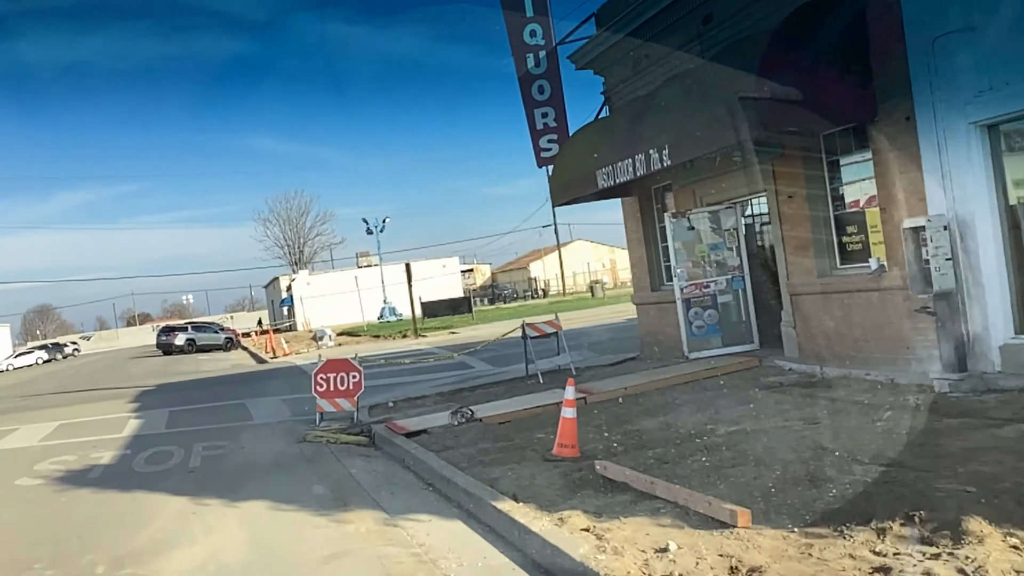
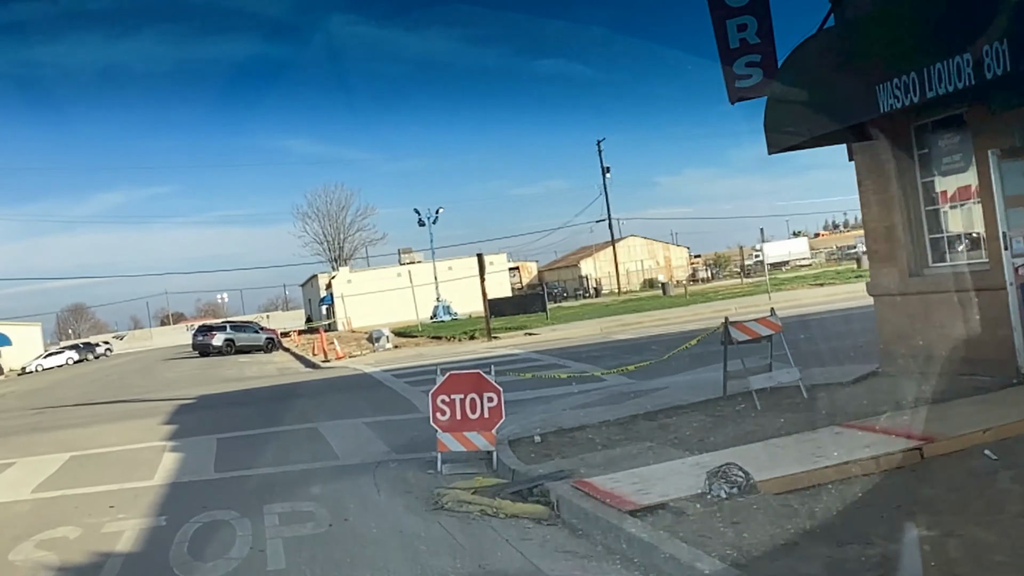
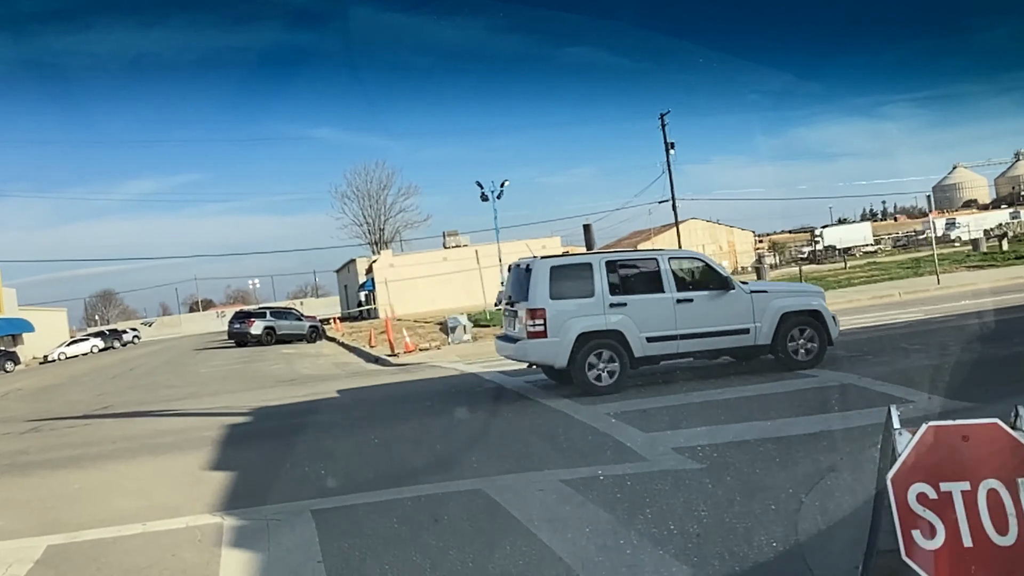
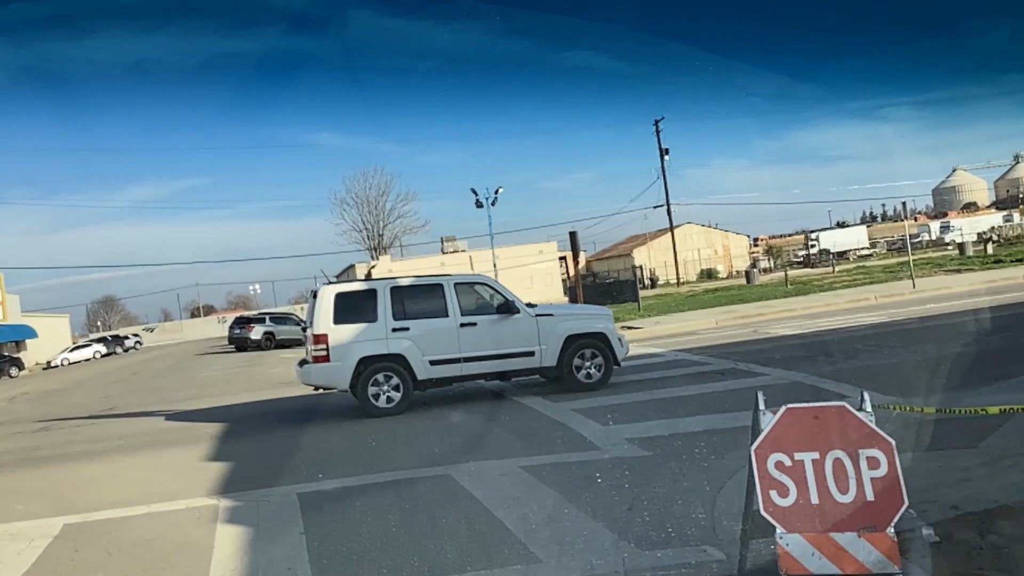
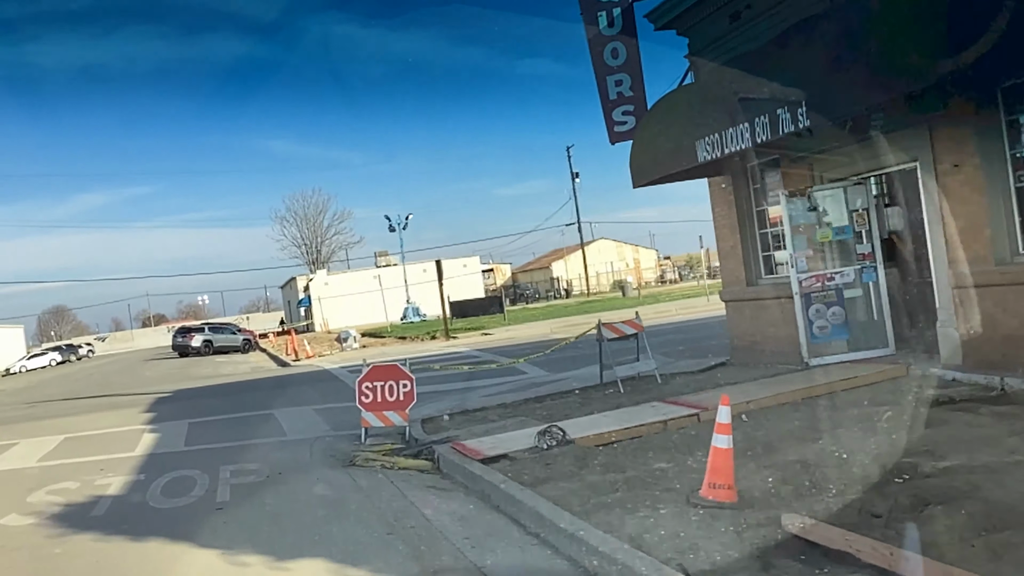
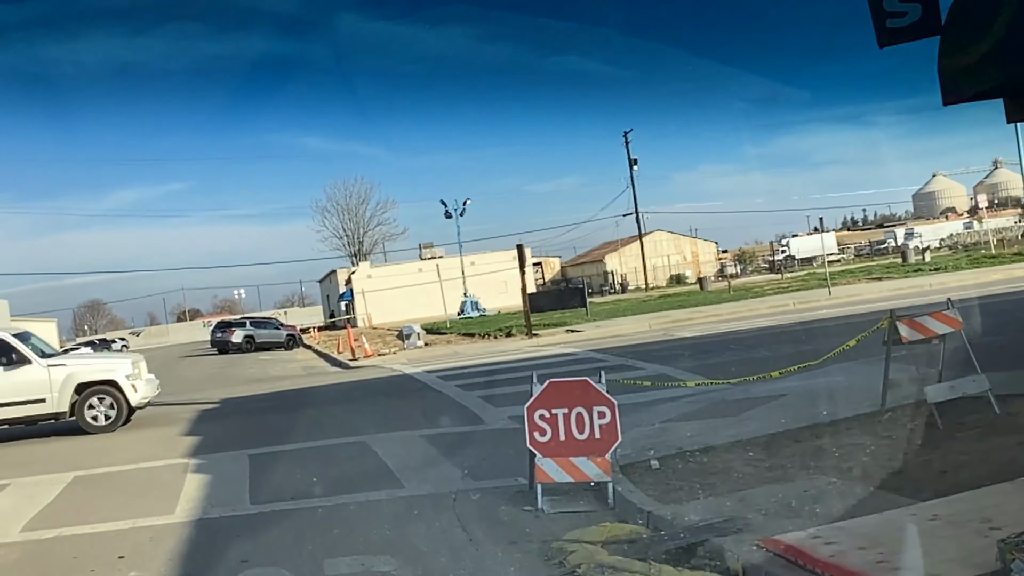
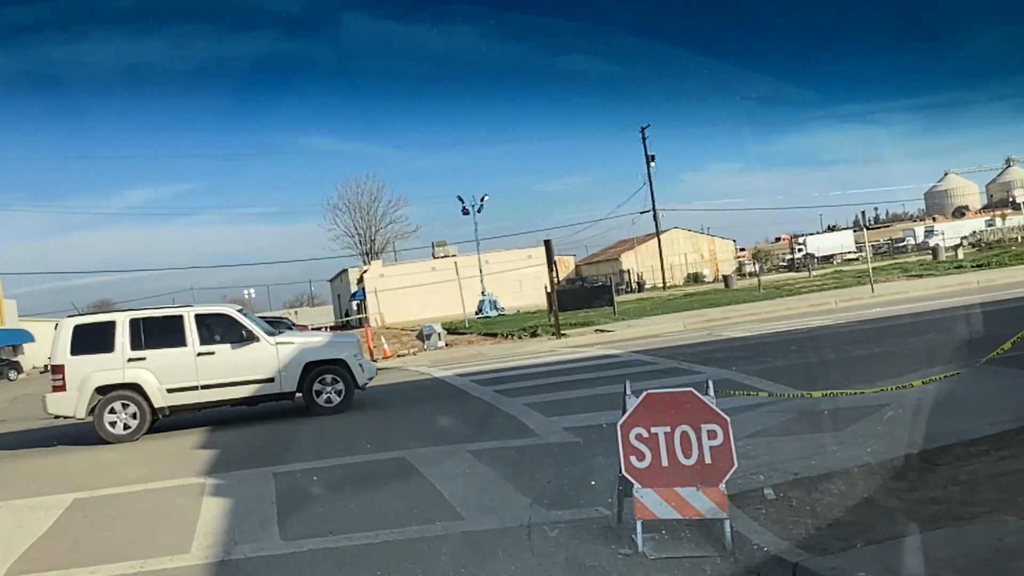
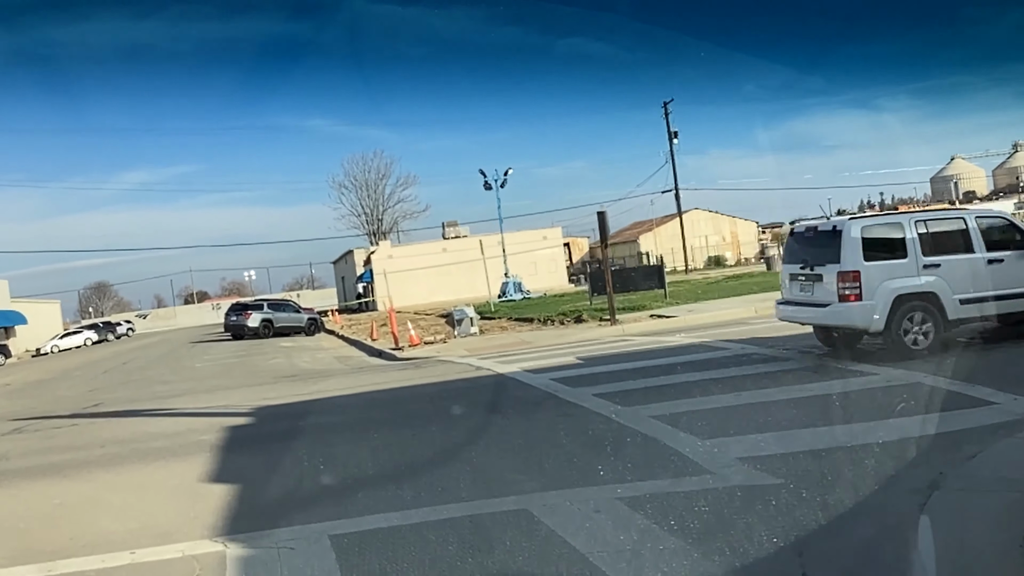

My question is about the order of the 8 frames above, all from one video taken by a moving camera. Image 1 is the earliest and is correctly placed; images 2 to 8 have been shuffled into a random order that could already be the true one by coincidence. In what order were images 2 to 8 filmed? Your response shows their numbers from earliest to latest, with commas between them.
5, 2, 6, 7, 4, 3, 8
